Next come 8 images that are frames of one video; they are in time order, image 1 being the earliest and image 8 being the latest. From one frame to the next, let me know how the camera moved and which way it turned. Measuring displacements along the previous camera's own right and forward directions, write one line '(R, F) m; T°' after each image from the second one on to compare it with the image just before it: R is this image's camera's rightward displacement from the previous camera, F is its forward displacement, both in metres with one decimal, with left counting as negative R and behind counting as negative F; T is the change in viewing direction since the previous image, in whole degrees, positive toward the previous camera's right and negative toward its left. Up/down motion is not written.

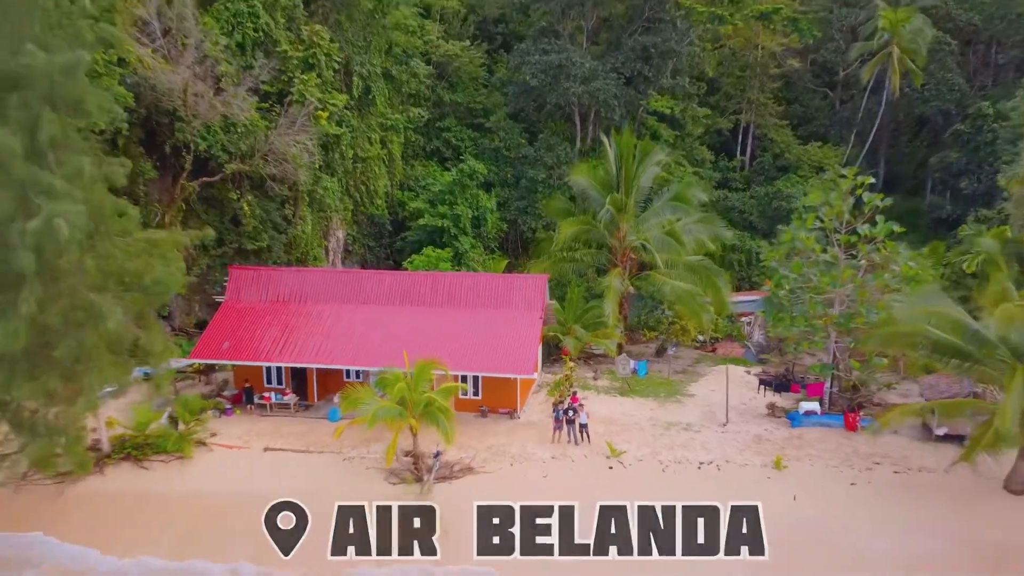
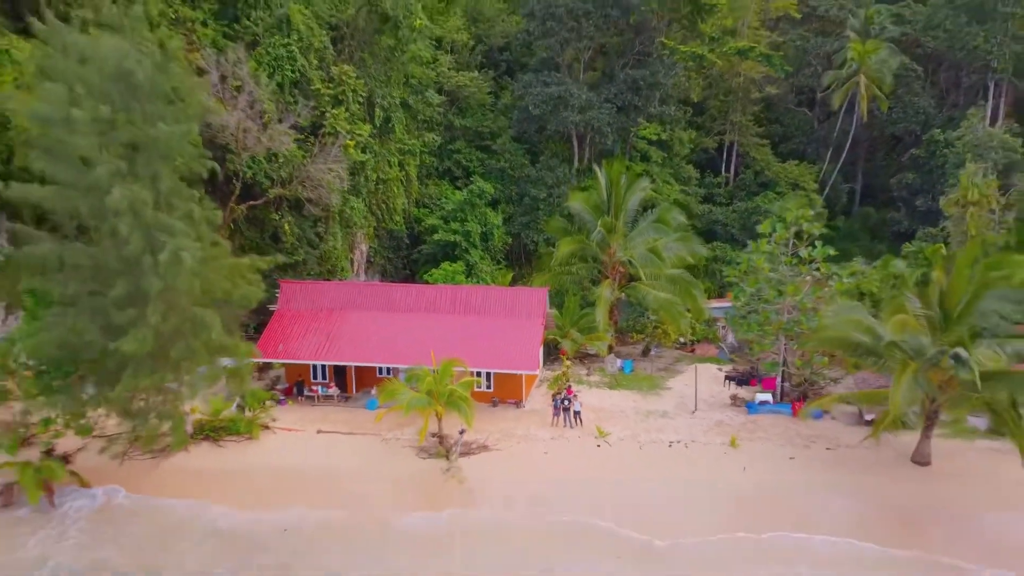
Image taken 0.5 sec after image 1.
(-0.1, -1.6) m; 0°
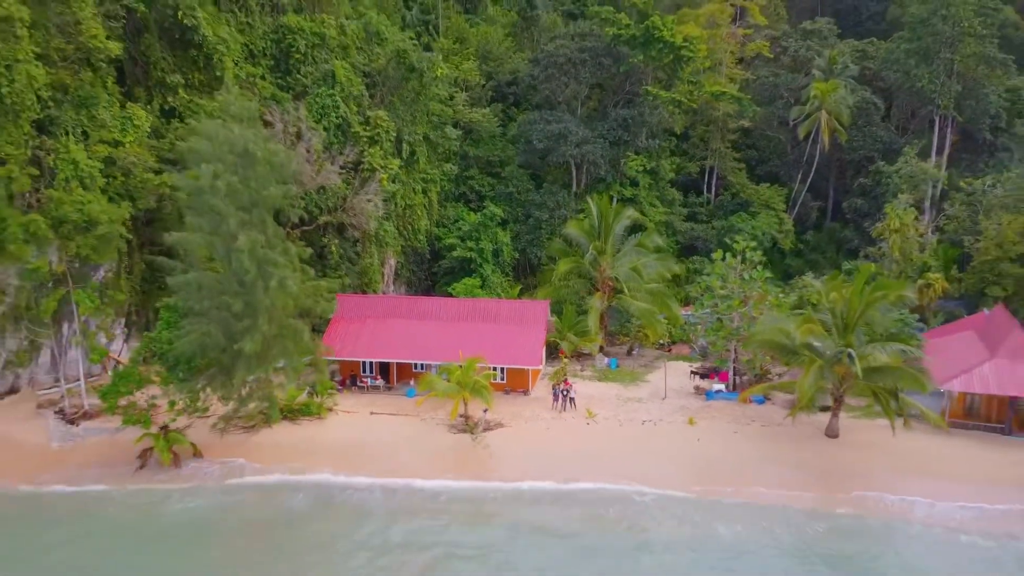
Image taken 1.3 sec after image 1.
(-0.1, -2.5) m; 0°
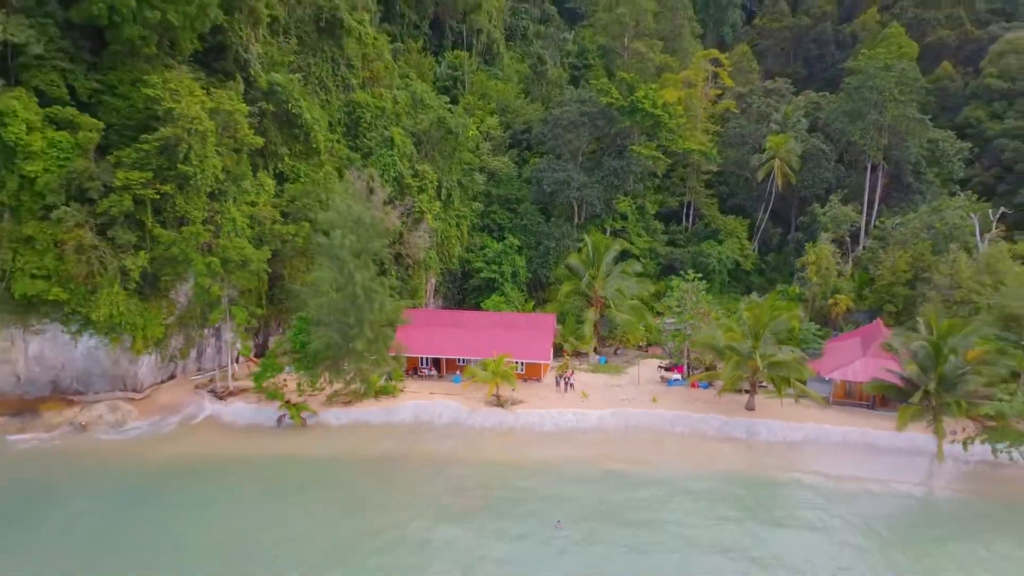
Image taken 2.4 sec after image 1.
(-0.2, -4.8) m; 0°
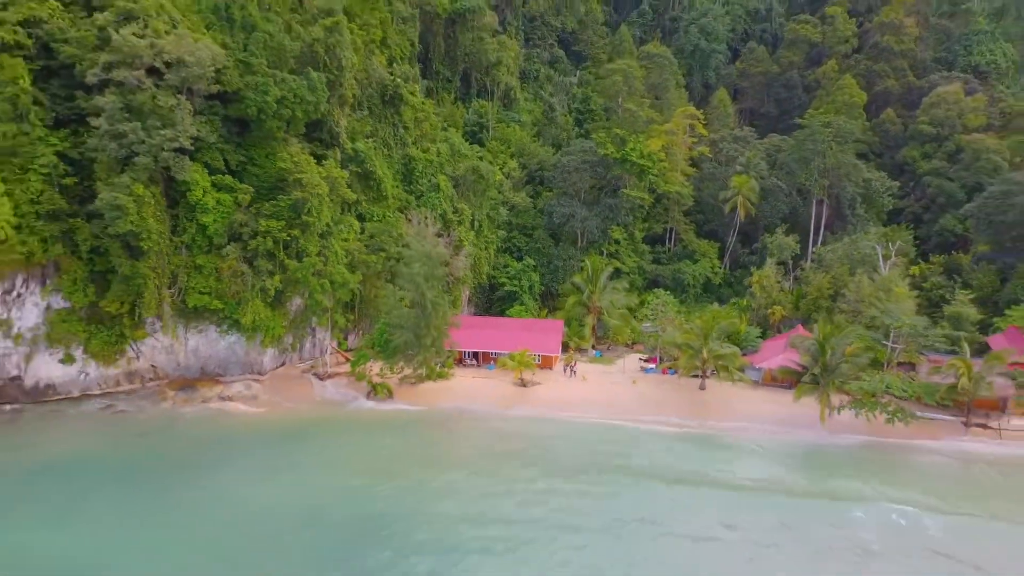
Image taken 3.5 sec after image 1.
(-0.4, -6.2) m; 0°
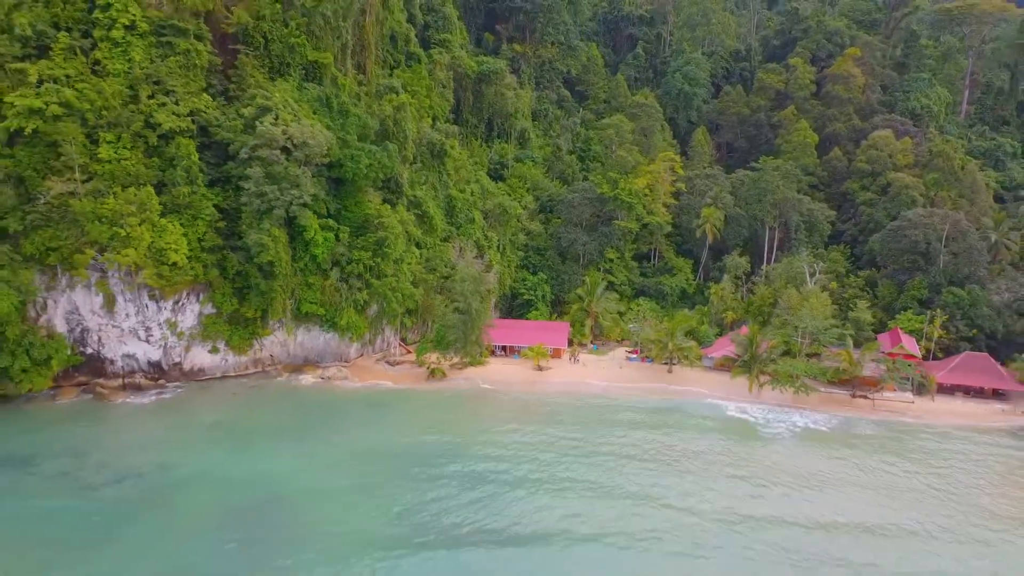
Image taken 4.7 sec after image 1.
(-0.6, -8.1) m; 0°
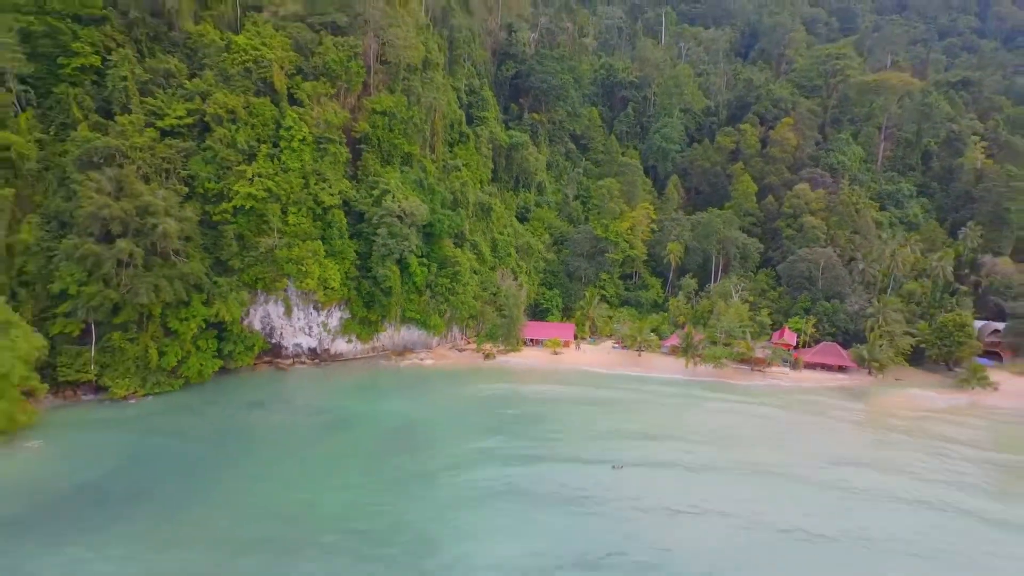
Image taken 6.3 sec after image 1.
(-1.1, -16.5) m; 0°
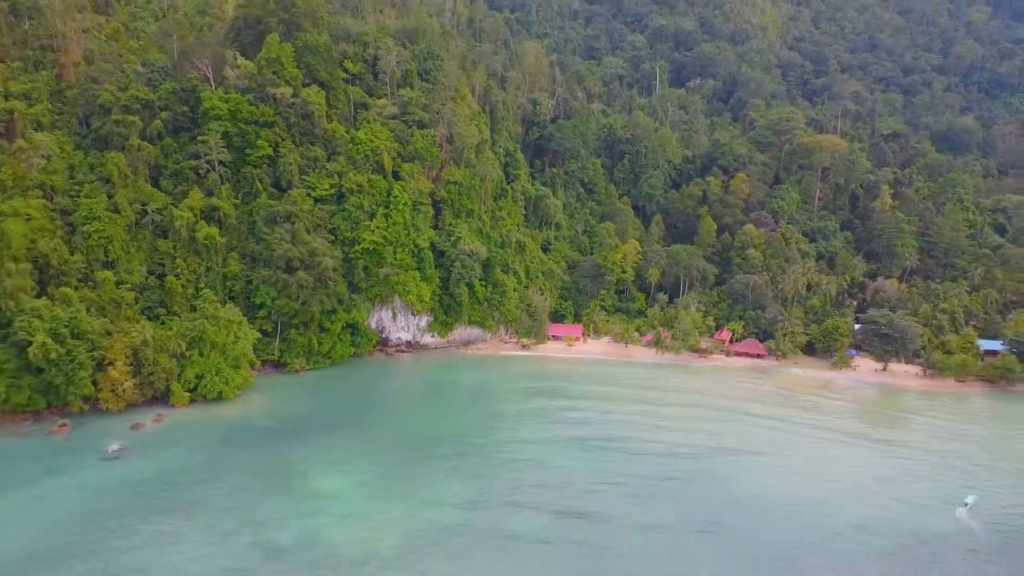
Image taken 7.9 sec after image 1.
(-1.8, -22.7) m; 0°
